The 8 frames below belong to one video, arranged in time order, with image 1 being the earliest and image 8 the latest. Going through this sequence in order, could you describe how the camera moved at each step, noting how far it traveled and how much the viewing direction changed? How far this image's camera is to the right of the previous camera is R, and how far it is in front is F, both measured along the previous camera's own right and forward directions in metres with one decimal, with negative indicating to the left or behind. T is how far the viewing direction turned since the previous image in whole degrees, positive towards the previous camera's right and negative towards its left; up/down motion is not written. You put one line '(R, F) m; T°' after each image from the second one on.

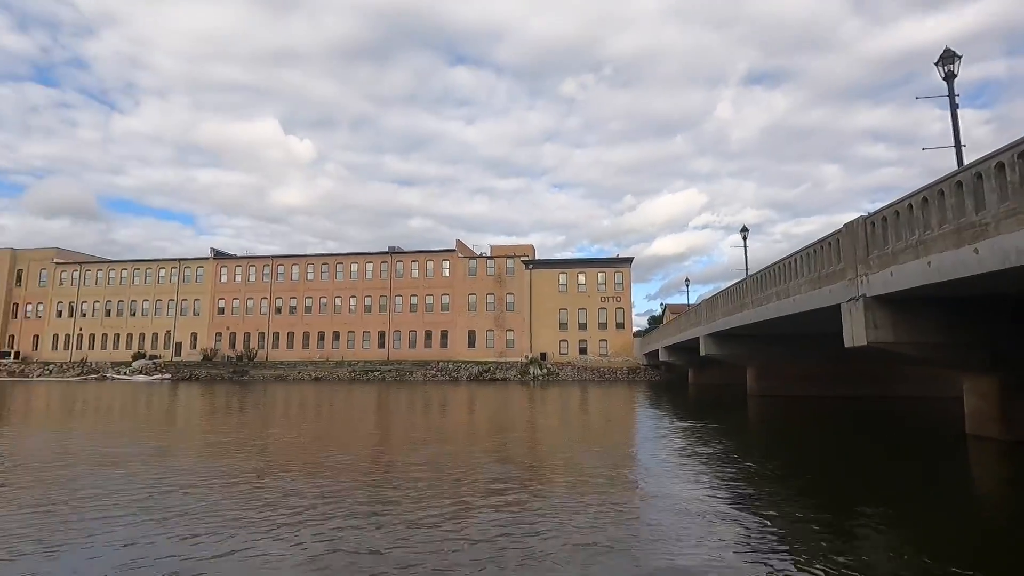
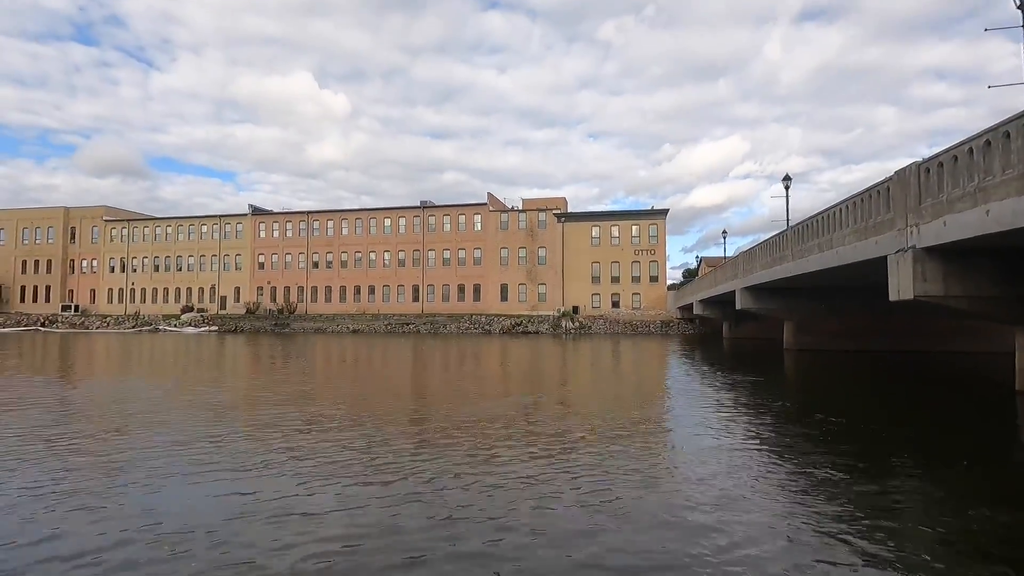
(+0.2, +0.5) m; -3°
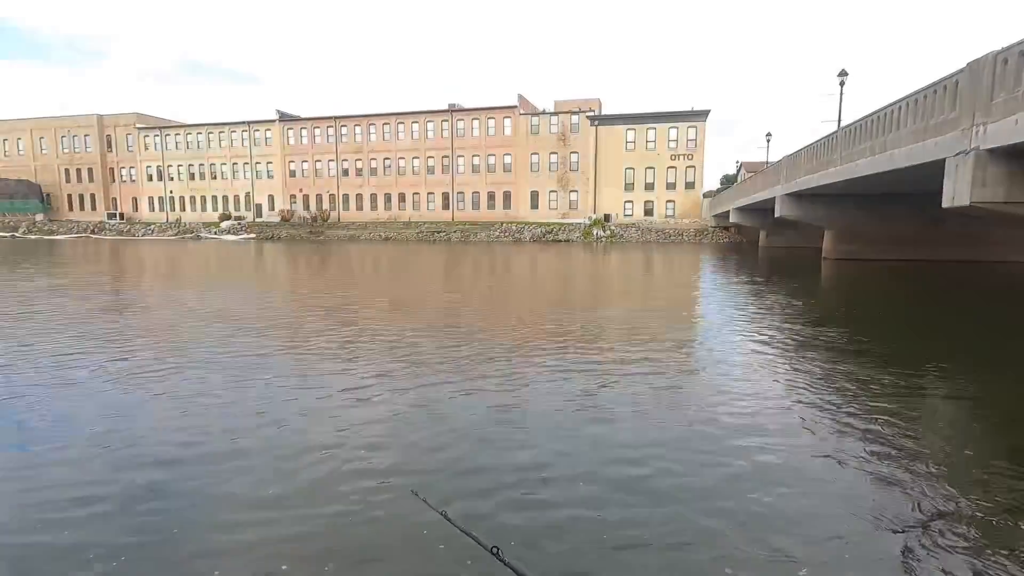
(+1.2, +0.6) m; -20°
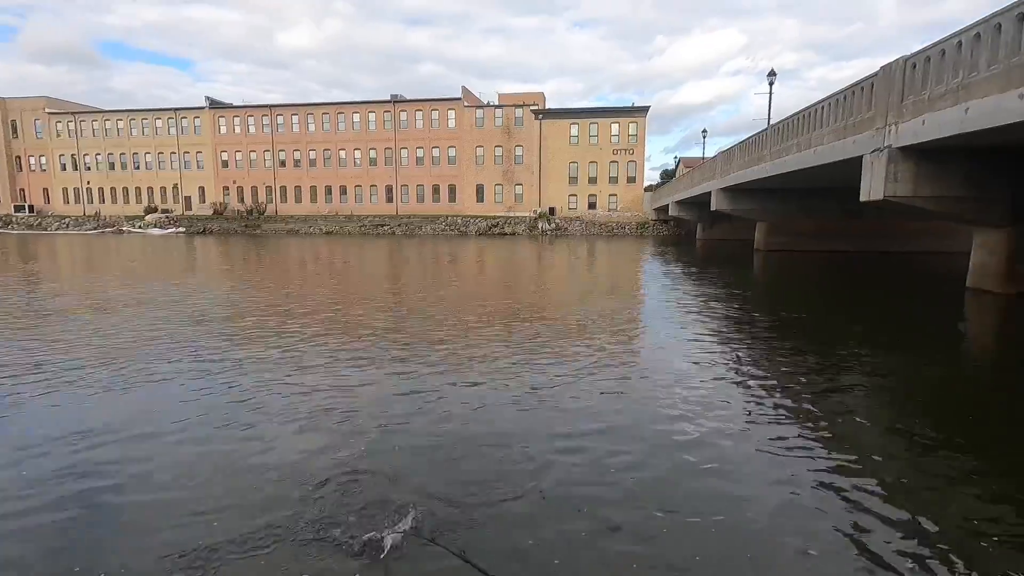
(+0.1, 0.0) m; +5°
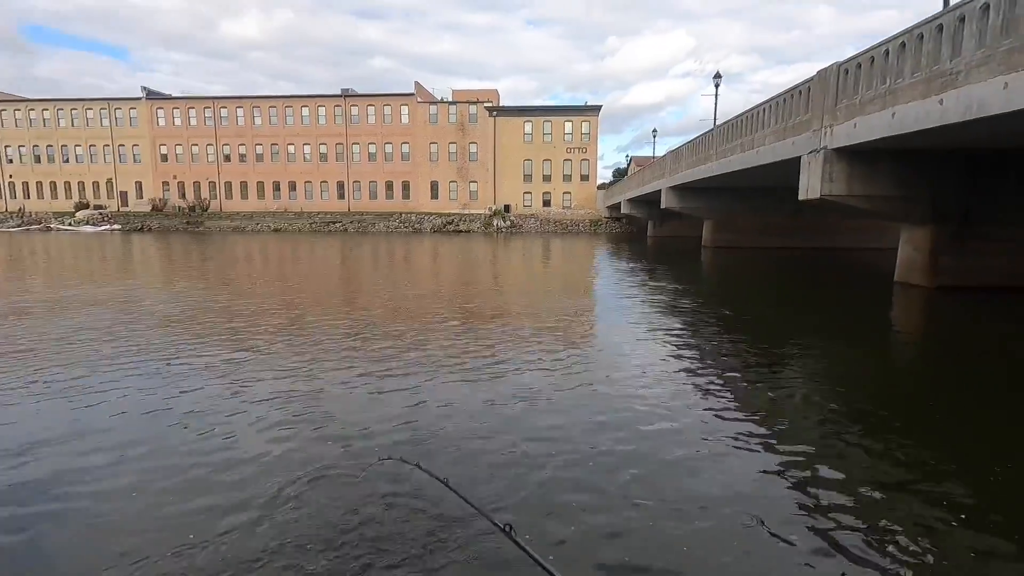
(+0.1, 0.0) m; +4°
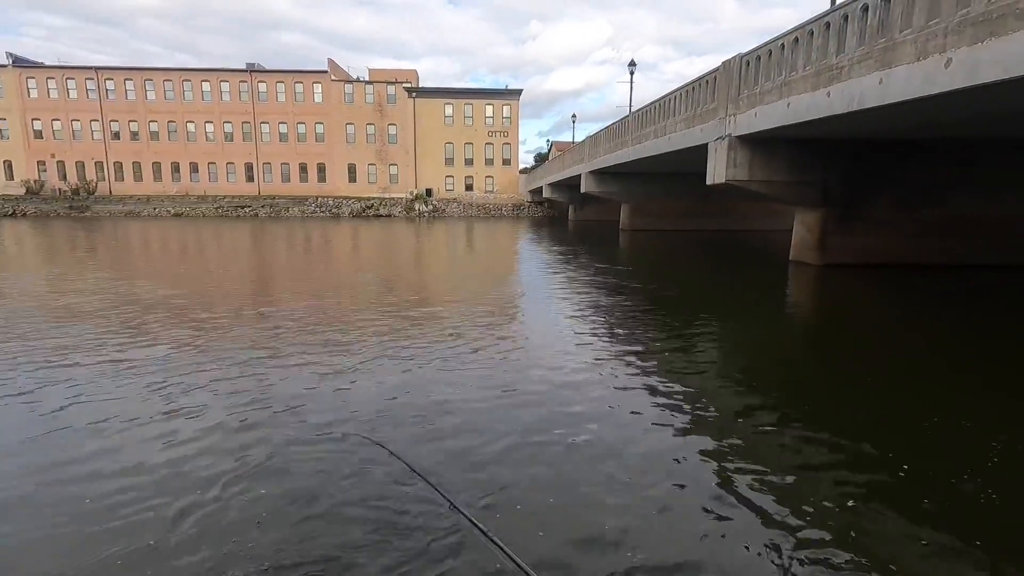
(+0.1, 0.0) m; +7°
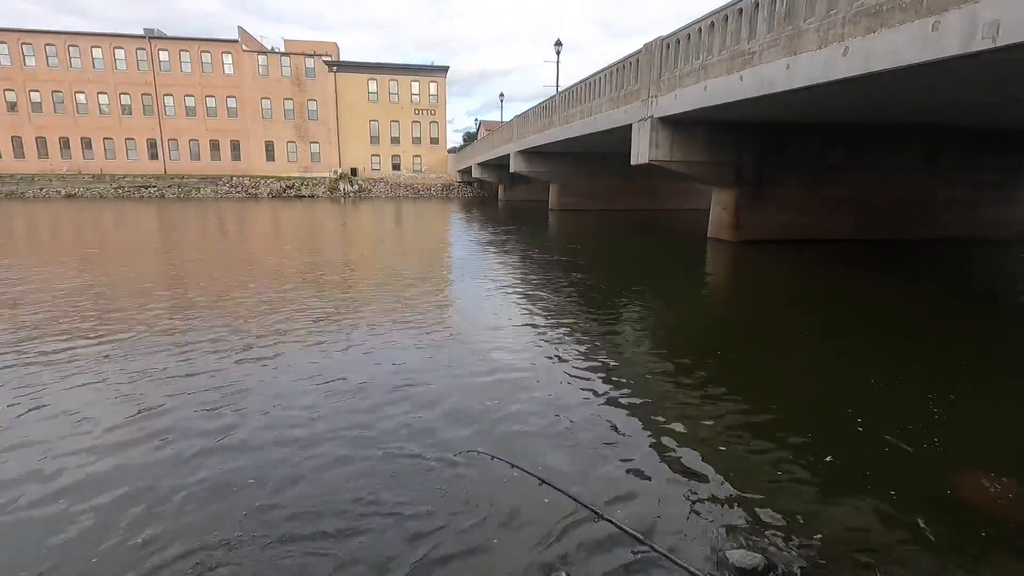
(+0.1, +0.1) m; +7°
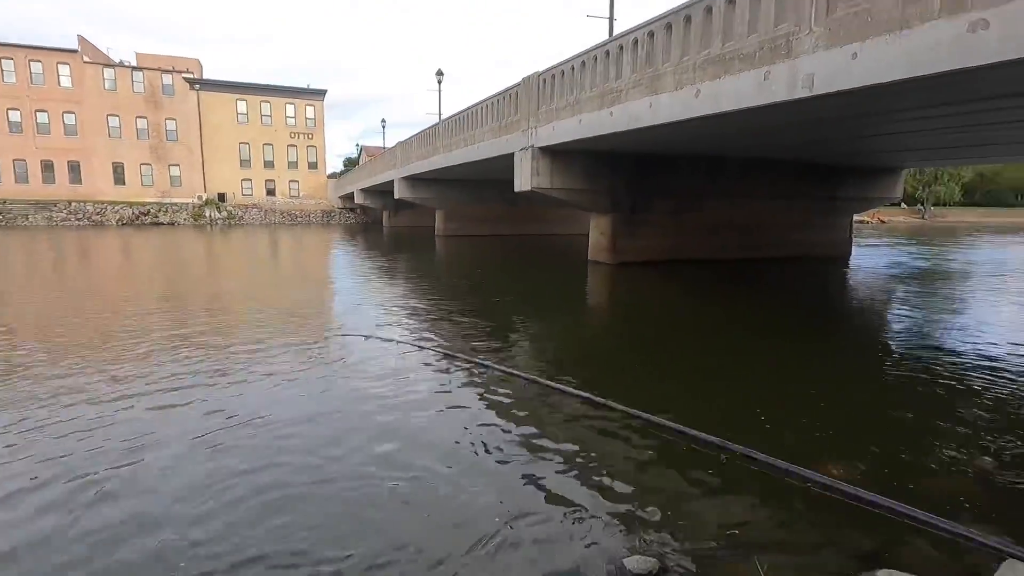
(0.0, -0.1) m; +11°
